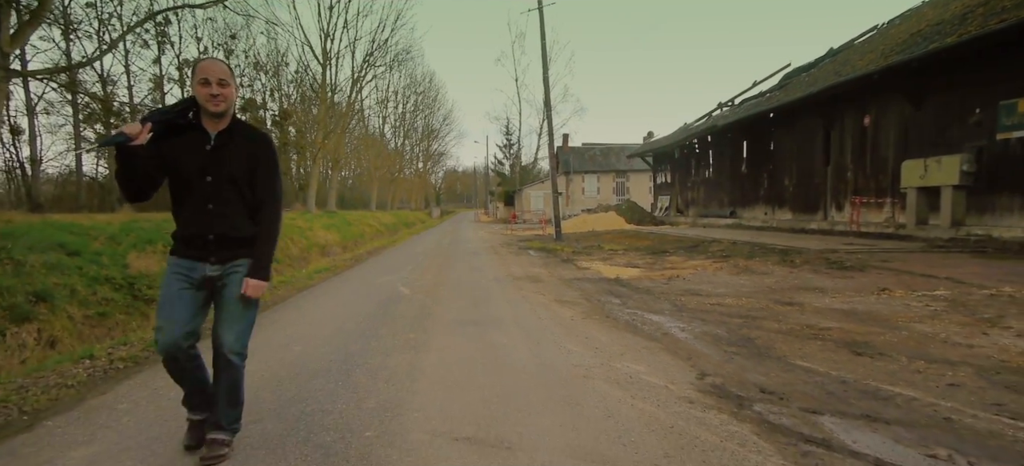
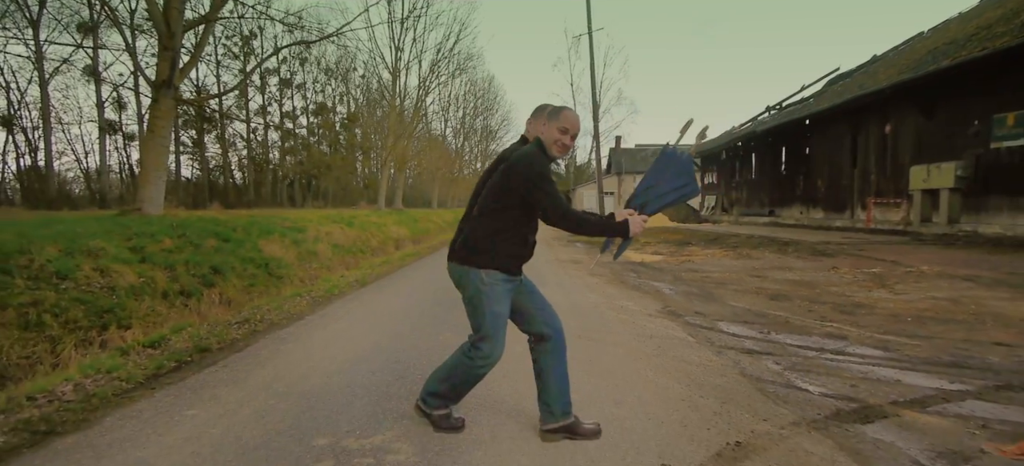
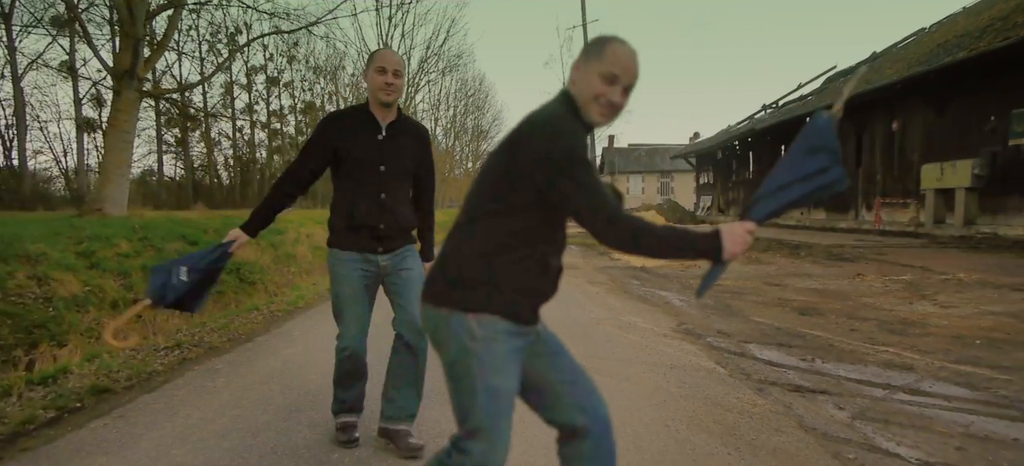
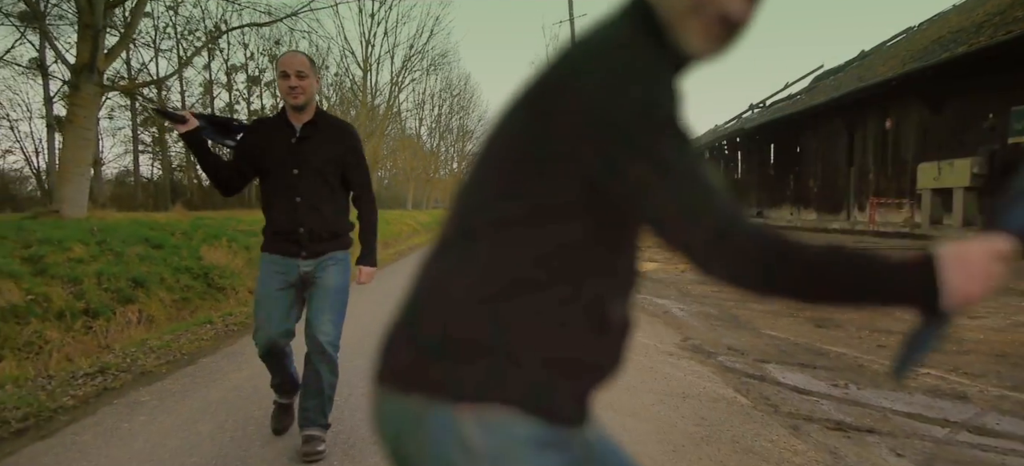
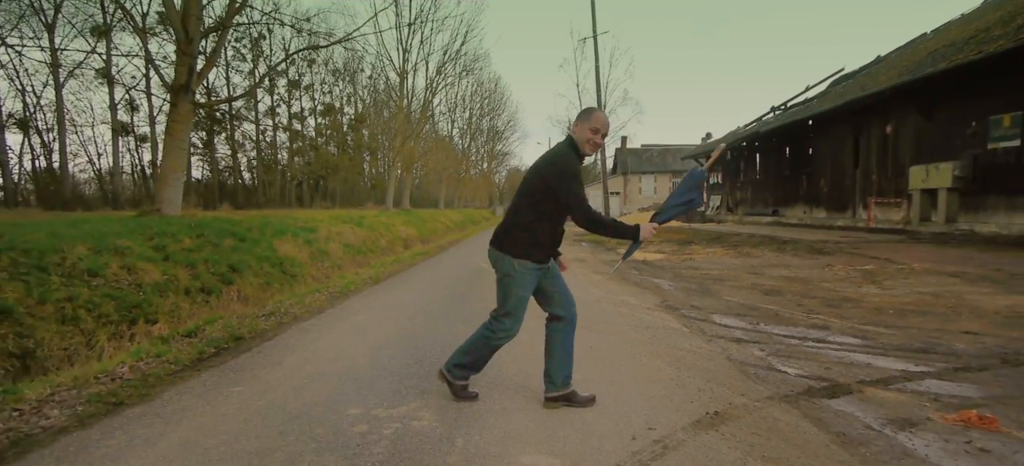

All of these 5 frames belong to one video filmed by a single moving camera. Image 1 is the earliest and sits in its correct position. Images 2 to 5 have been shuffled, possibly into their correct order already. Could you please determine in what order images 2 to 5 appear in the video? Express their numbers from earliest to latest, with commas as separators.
4, 3, 2, 5
